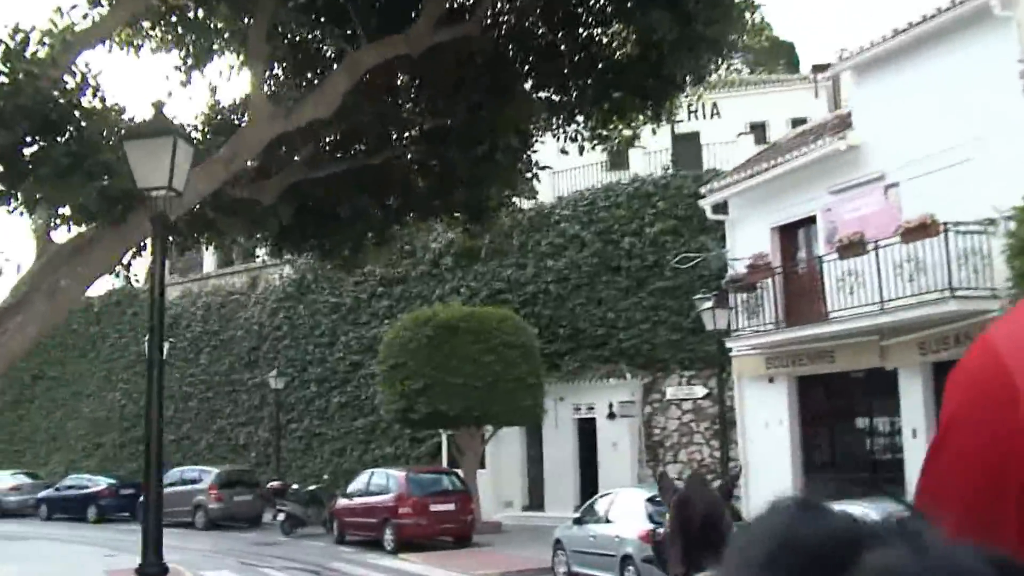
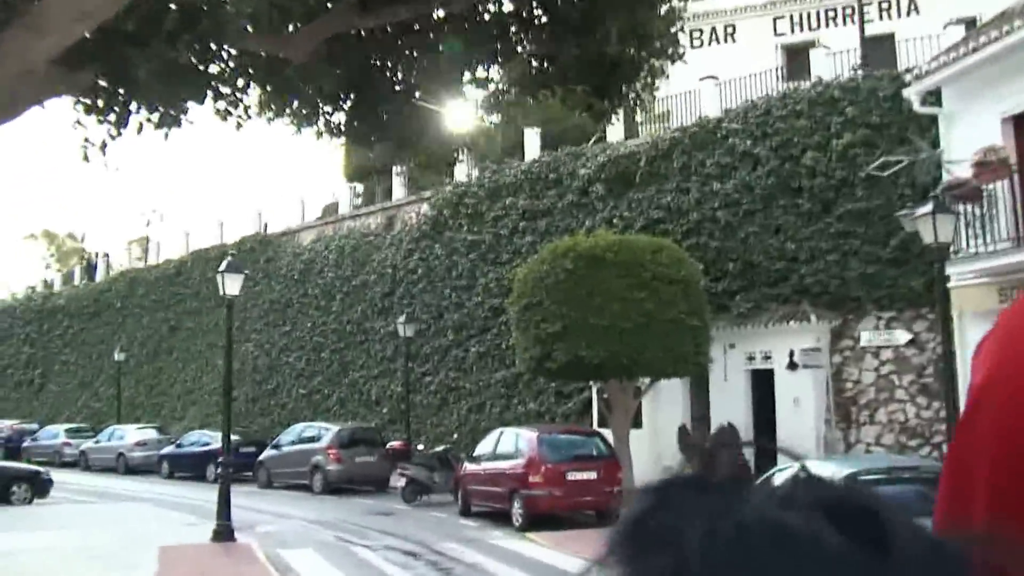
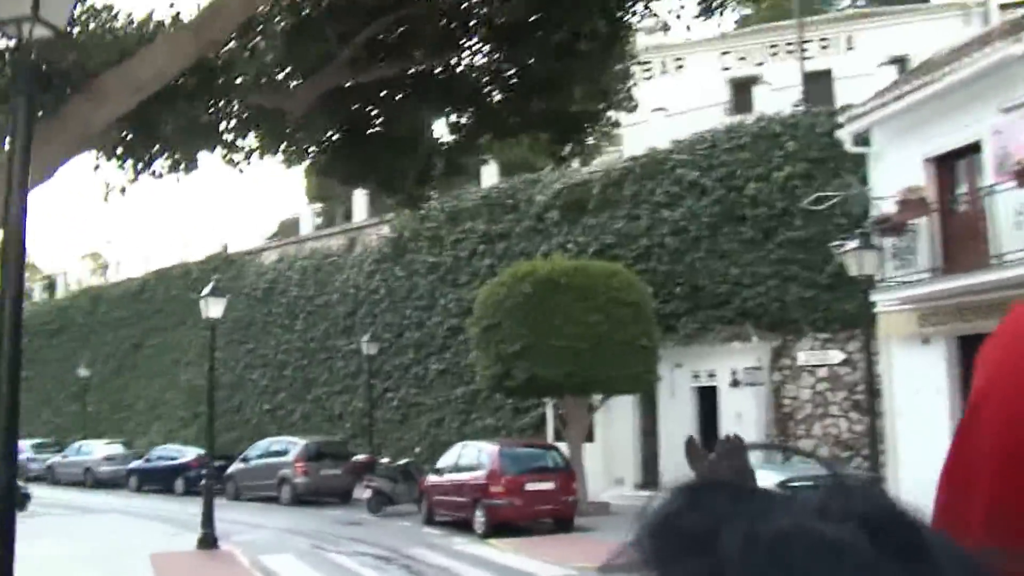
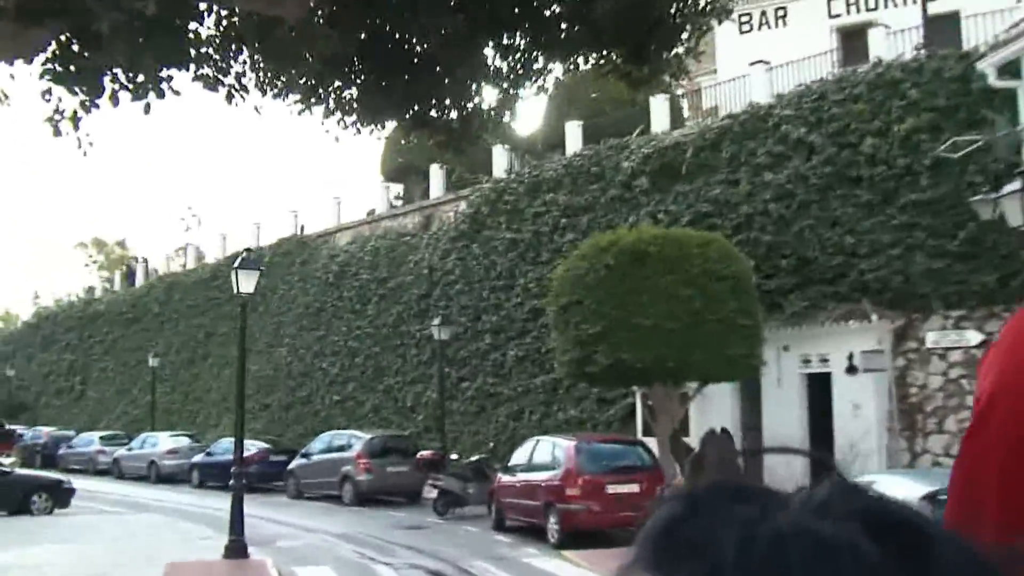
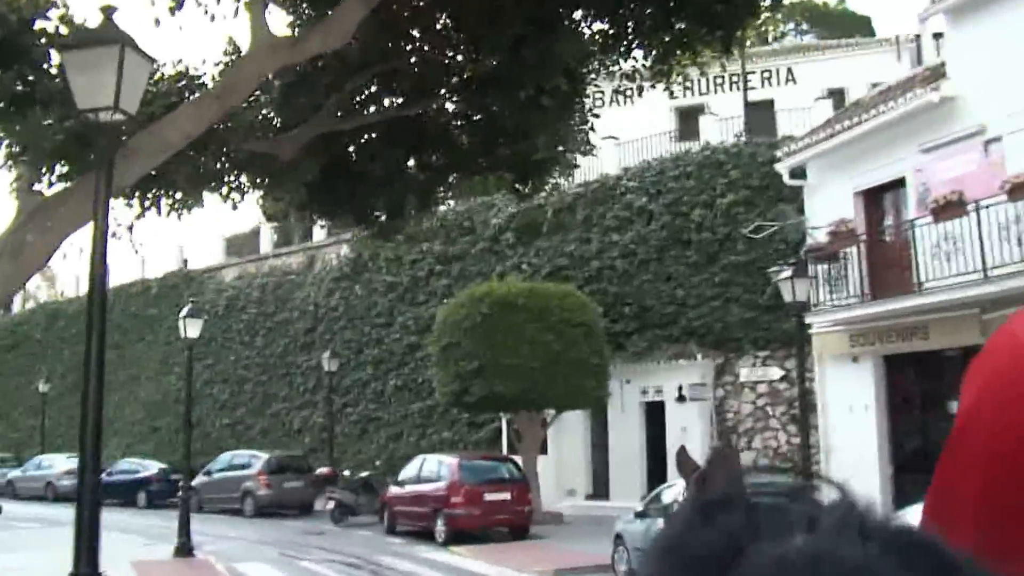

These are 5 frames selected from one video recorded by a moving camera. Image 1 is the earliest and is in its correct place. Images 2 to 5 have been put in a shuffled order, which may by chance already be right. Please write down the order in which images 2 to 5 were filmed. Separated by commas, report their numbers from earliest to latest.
5, 3, 2, 4
